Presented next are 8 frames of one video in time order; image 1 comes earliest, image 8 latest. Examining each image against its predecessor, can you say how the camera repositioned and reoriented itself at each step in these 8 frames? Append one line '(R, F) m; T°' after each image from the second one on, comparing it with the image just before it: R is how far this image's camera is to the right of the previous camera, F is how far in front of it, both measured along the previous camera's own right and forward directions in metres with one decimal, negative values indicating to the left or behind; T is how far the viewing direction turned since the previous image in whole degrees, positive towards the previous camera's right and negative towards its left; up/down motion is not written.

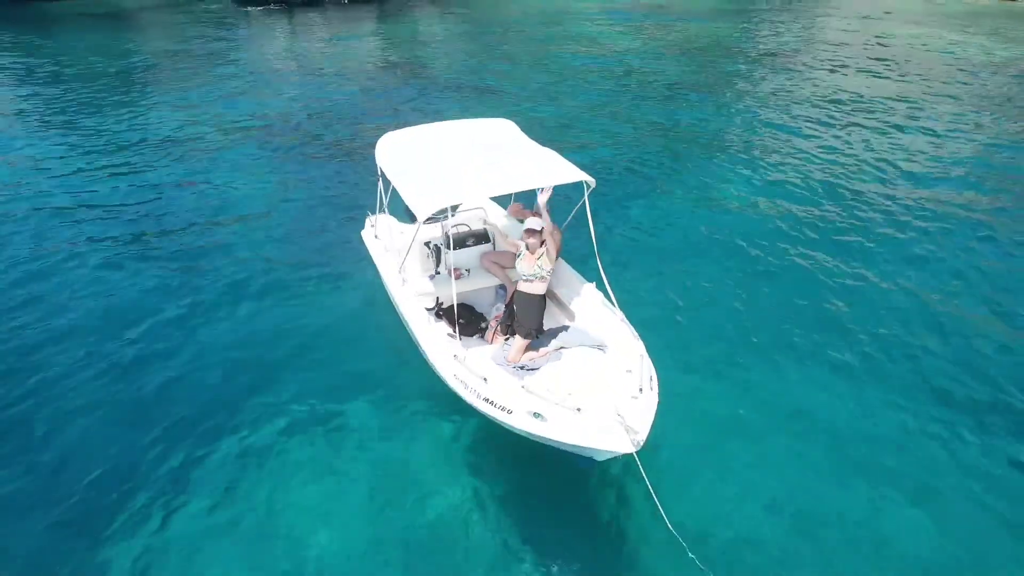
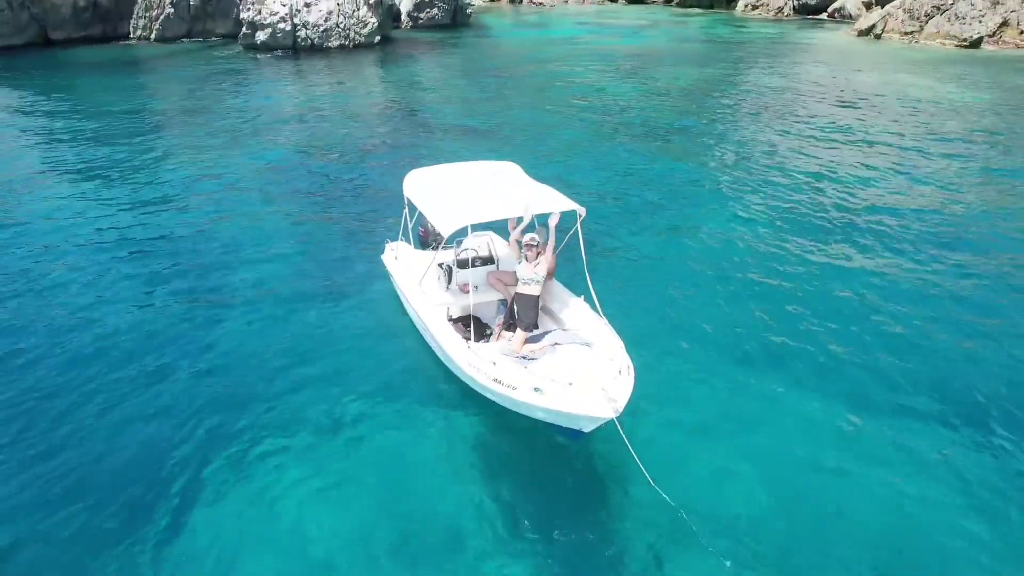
(-0.1, -1.1) m; 0°
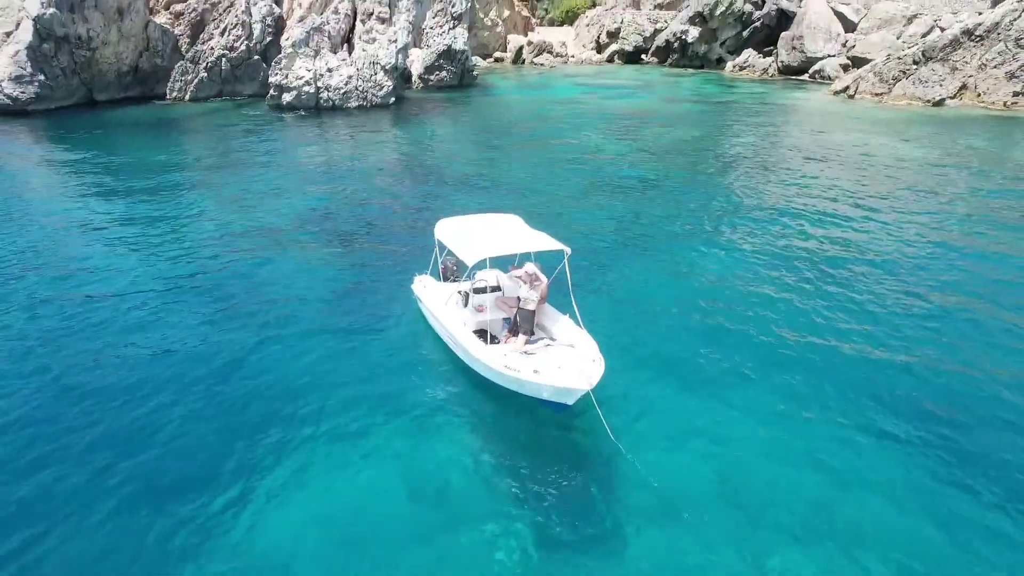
(0.0, -2.2) m; 0°
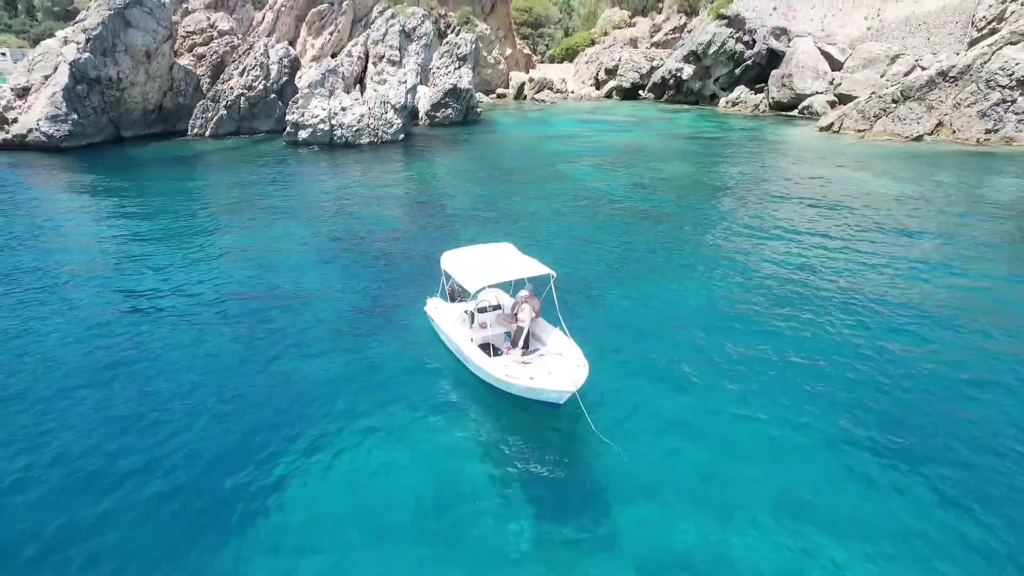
(0.0, -1.6) m; 0°
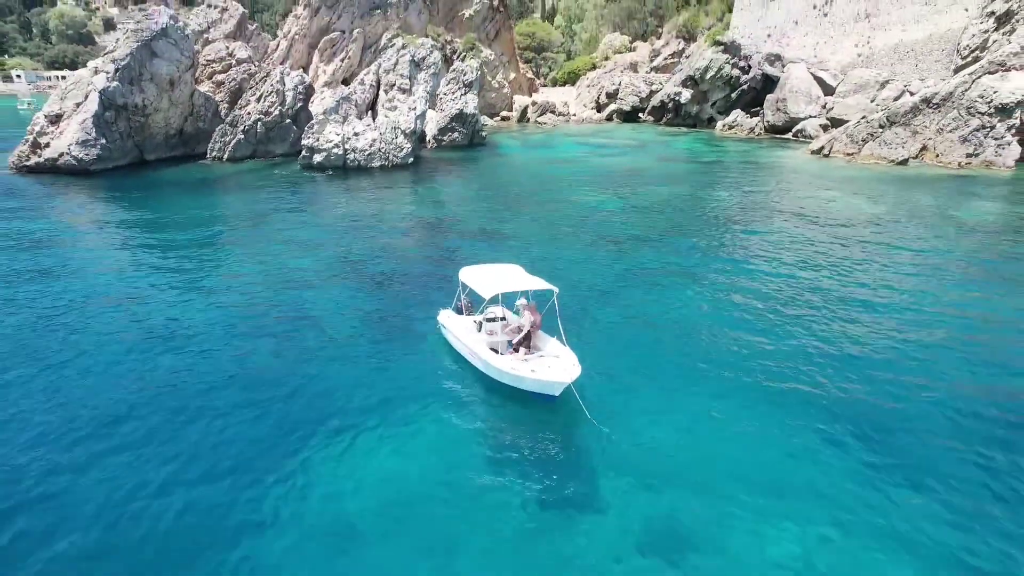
(0.0, -1.5) m; 0°
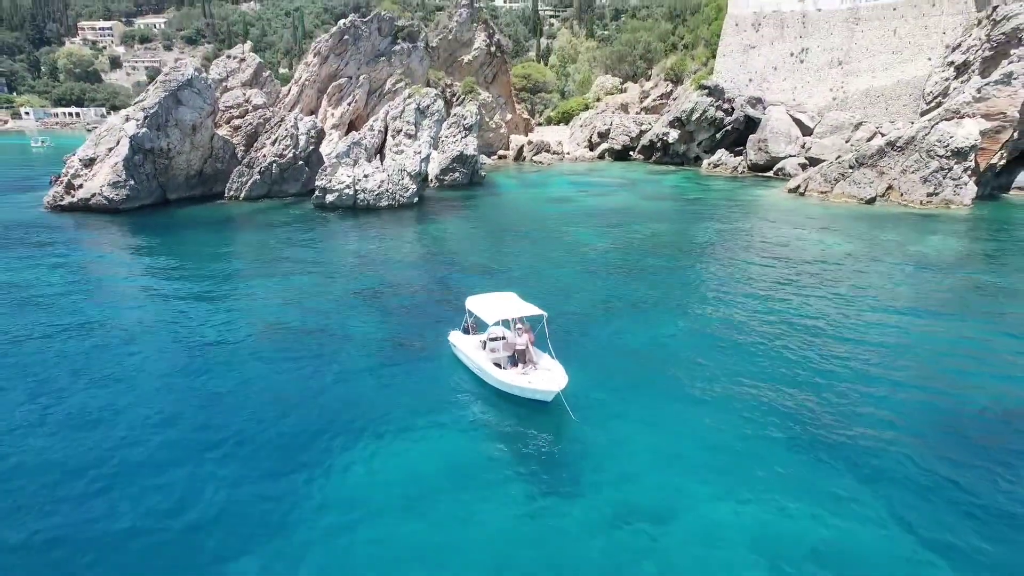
(0.0, -2.5) m; 0°
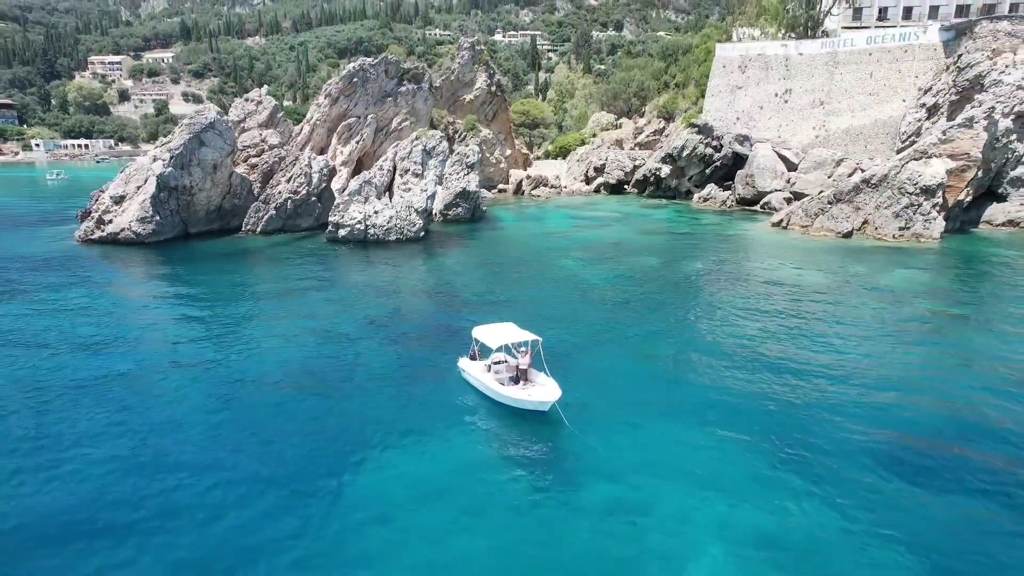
(0.0, -2.4) m; 0°
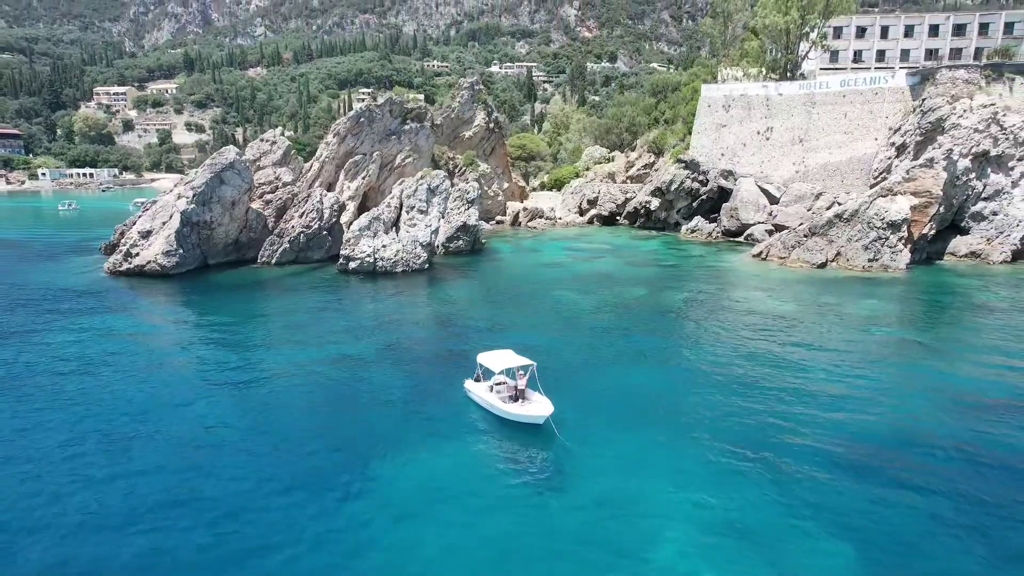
(-0.1, -2.9) m; 0°
